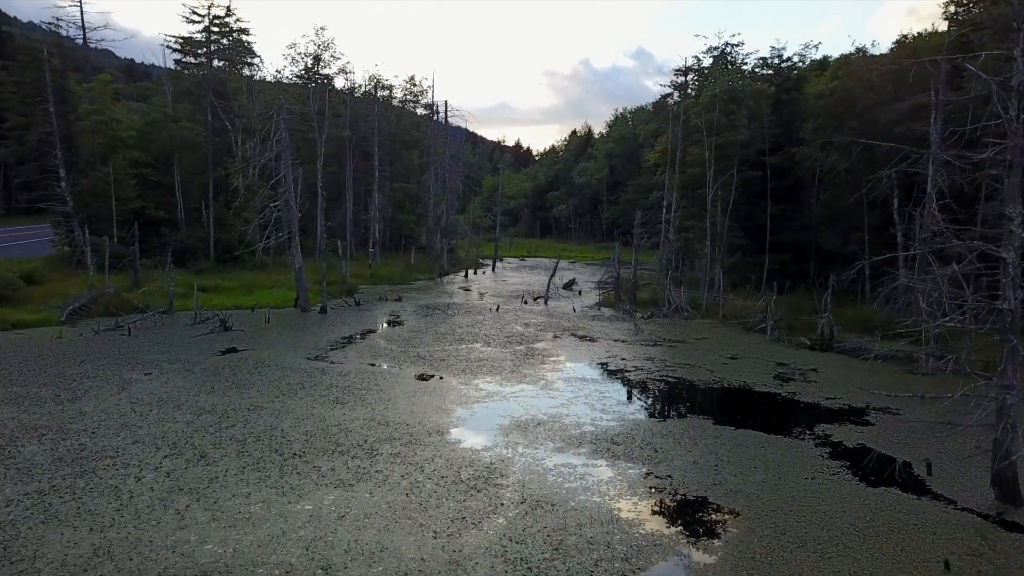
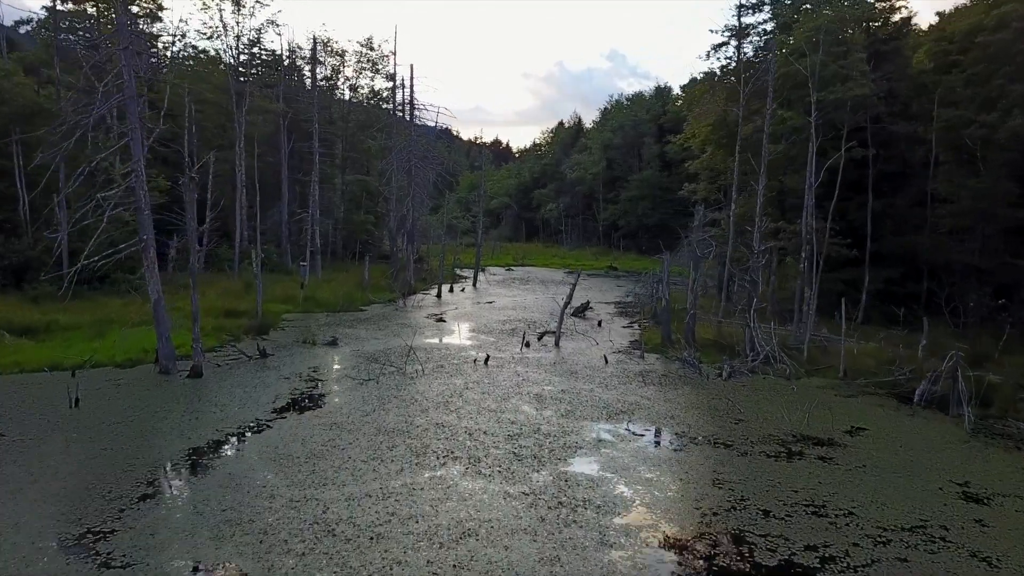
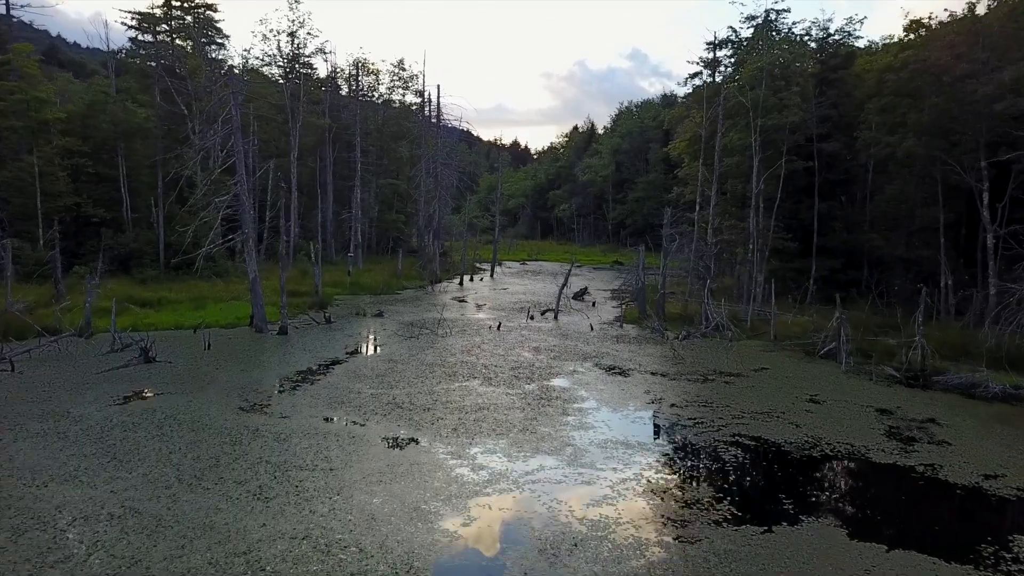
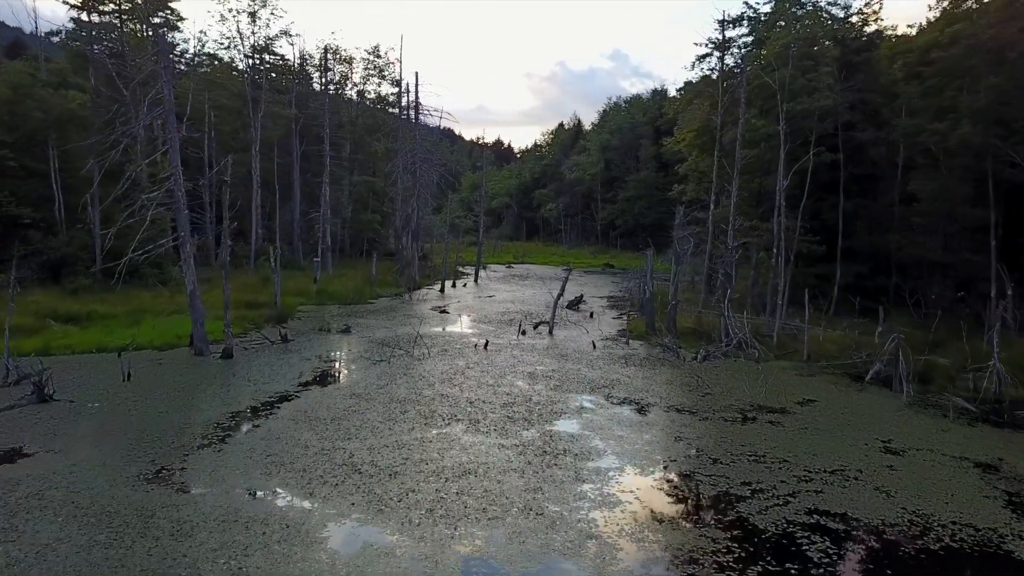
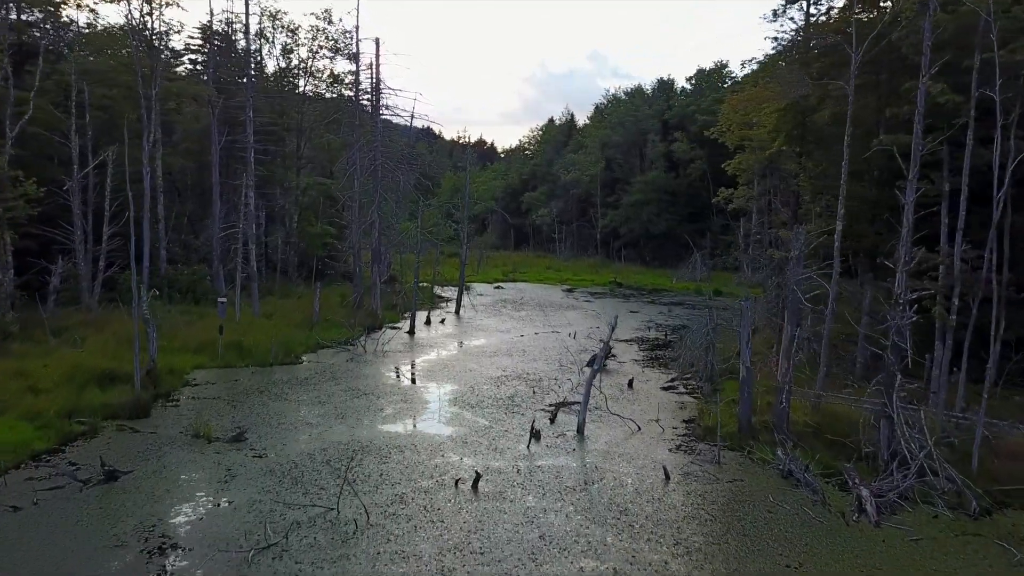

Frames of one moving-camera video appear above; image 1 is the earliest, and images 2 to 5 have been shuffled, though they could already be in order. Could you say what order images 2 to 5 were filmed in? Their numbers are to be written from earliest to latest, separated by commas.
3, 4, 2, 5
